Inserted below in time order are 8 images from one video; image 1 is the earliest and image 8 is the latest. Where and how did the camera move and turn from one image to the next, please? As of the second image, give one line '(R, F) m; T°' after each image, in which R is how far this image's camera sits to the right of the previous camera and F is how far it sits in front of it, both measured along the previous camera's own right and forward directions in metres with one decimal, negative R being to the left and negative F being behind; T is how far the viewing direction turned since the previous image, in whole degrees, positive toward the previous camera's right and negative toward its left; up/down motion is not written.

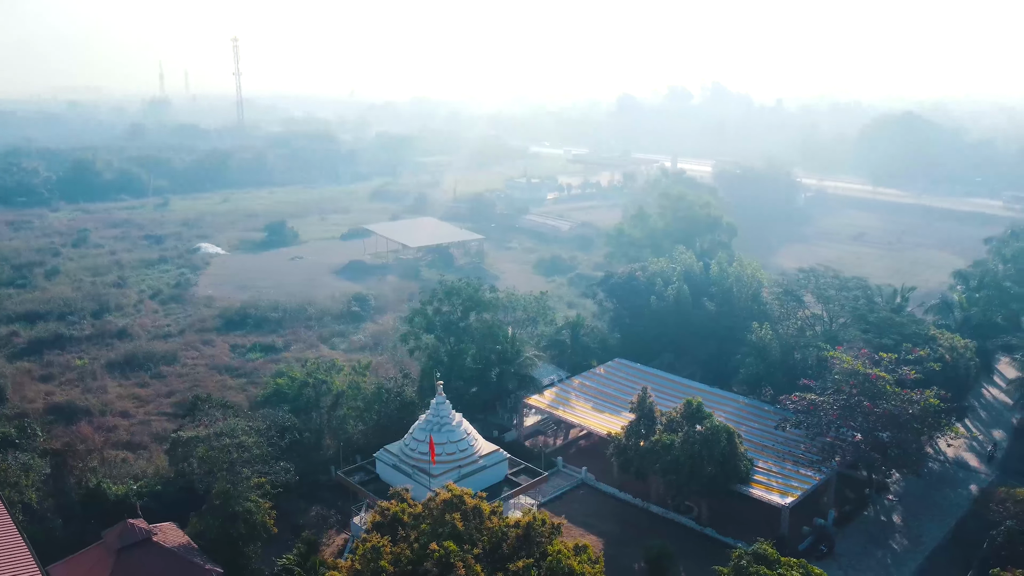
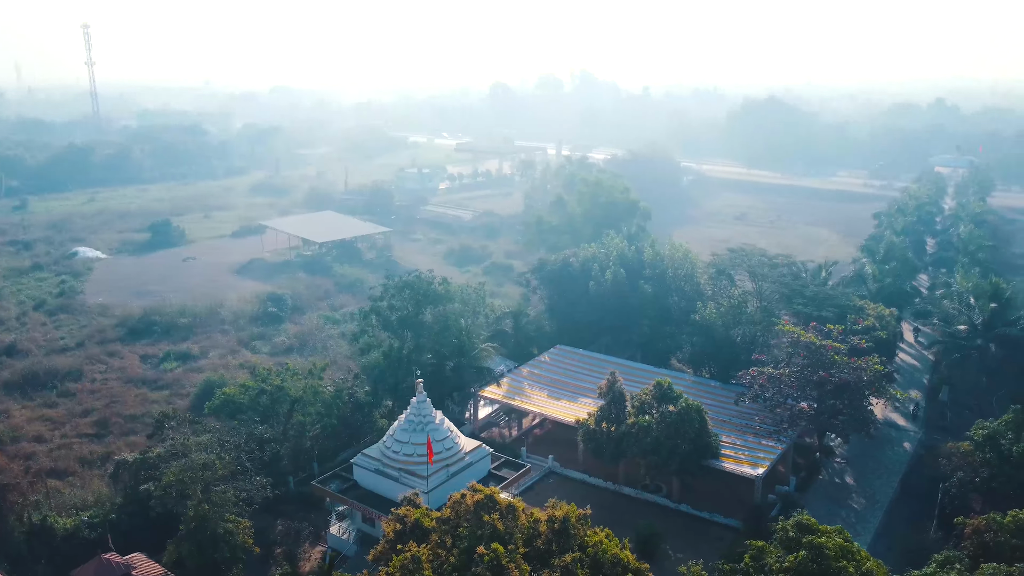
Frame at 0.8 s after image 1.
(-3.1, +0.7) m; +10°
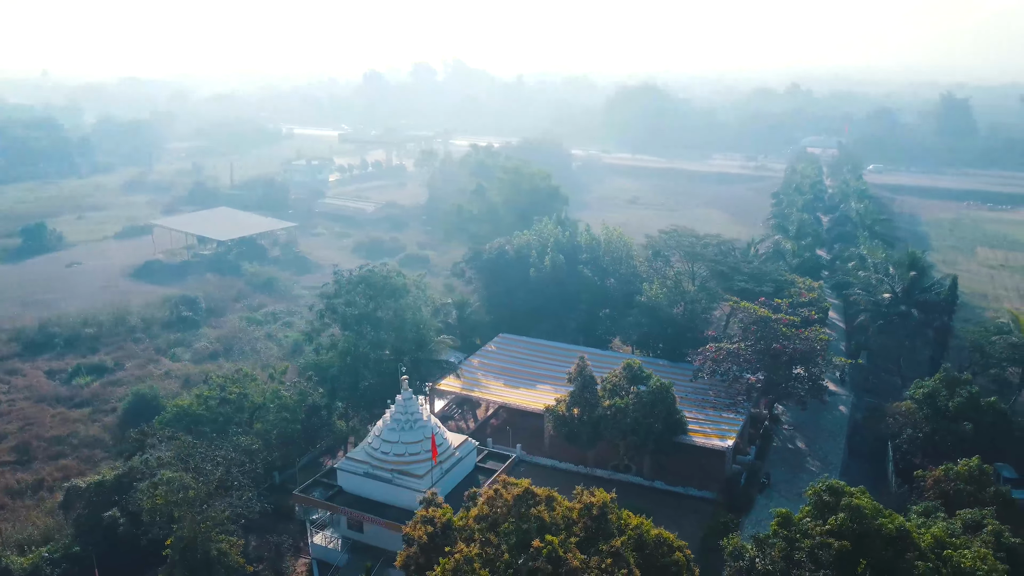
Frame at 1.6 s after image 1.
(-3.1, +0.6) m; +10°
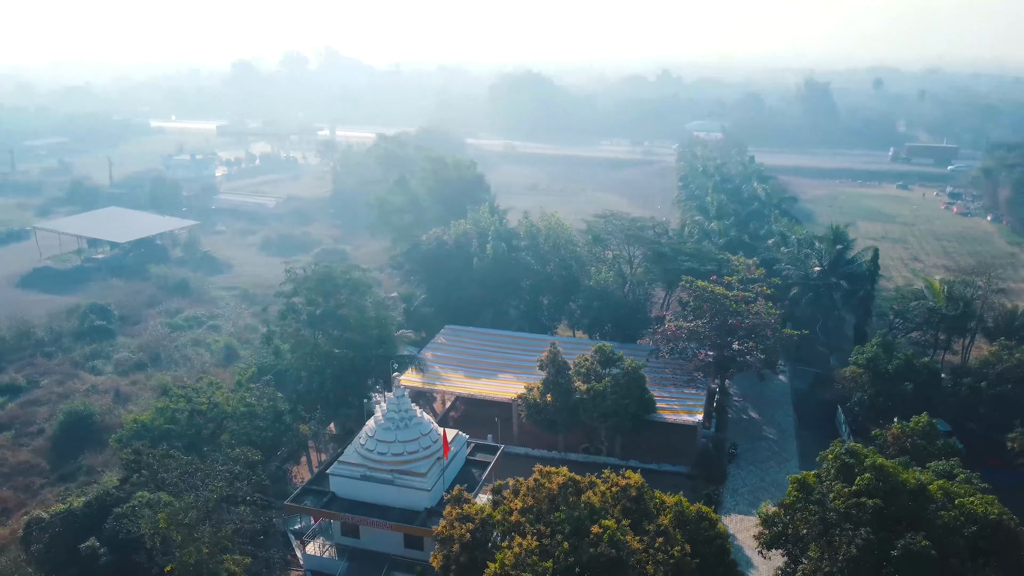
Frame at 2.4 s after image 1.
(-3.1, +0.5) m; +9°
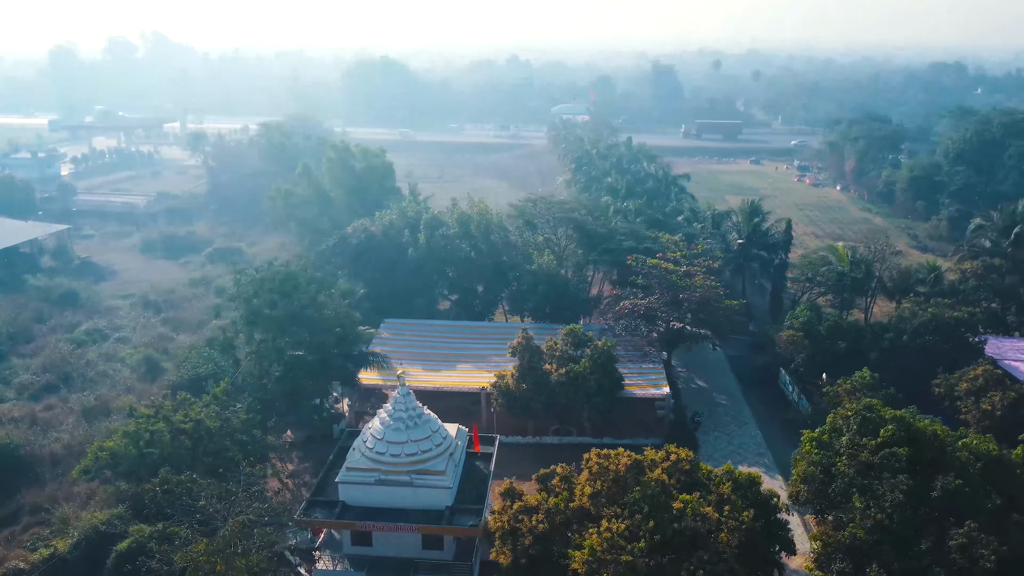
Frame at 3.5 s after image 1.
(-4.1, +0.6) m; +11°
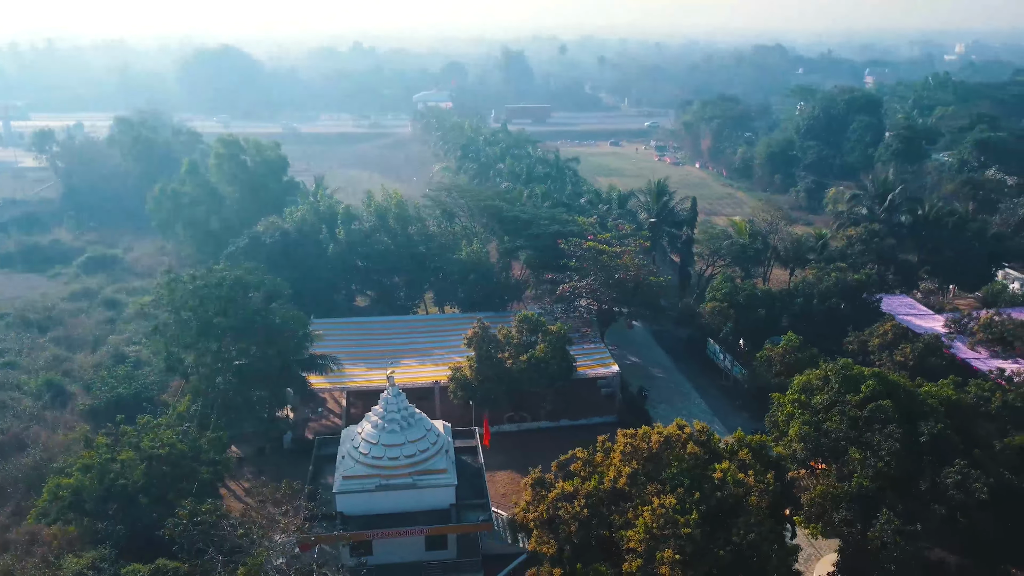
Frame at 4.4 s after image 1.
(-3.5, +0.5) m; +11°
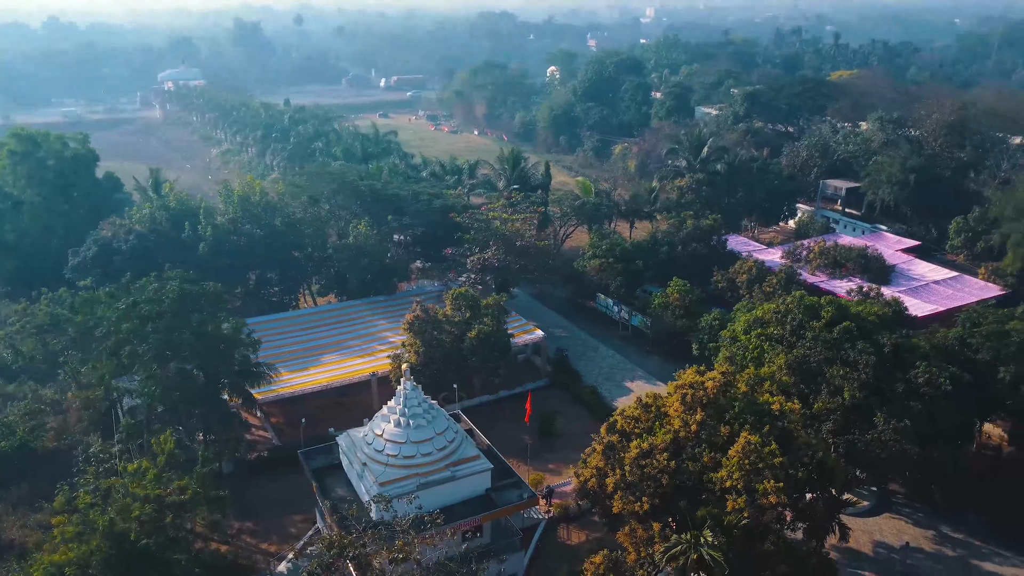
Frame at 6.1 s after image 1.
(-6.4, +1.4) m; +19°
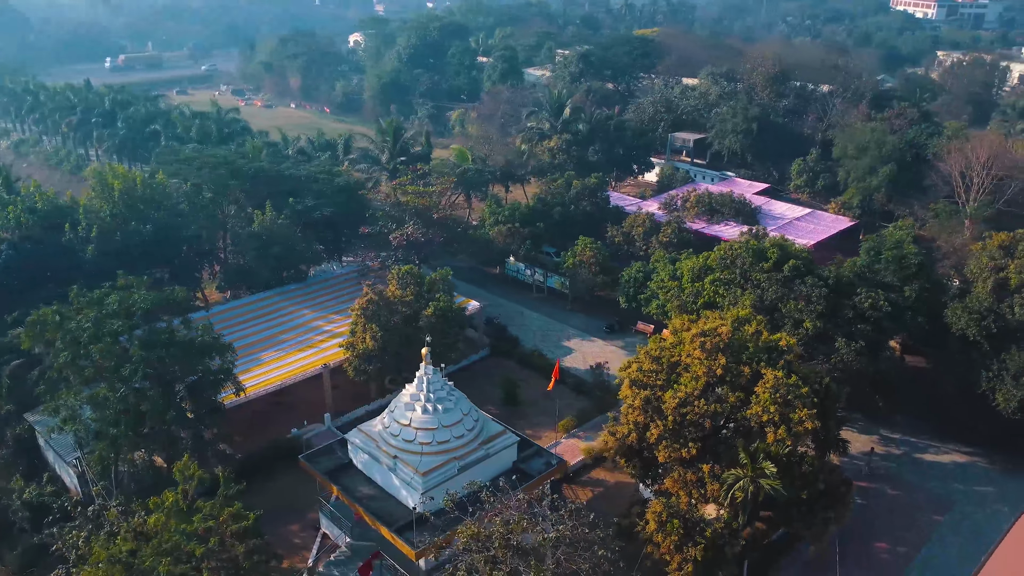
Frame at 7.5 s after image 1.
(-5.0, +0.8) m; +15°
